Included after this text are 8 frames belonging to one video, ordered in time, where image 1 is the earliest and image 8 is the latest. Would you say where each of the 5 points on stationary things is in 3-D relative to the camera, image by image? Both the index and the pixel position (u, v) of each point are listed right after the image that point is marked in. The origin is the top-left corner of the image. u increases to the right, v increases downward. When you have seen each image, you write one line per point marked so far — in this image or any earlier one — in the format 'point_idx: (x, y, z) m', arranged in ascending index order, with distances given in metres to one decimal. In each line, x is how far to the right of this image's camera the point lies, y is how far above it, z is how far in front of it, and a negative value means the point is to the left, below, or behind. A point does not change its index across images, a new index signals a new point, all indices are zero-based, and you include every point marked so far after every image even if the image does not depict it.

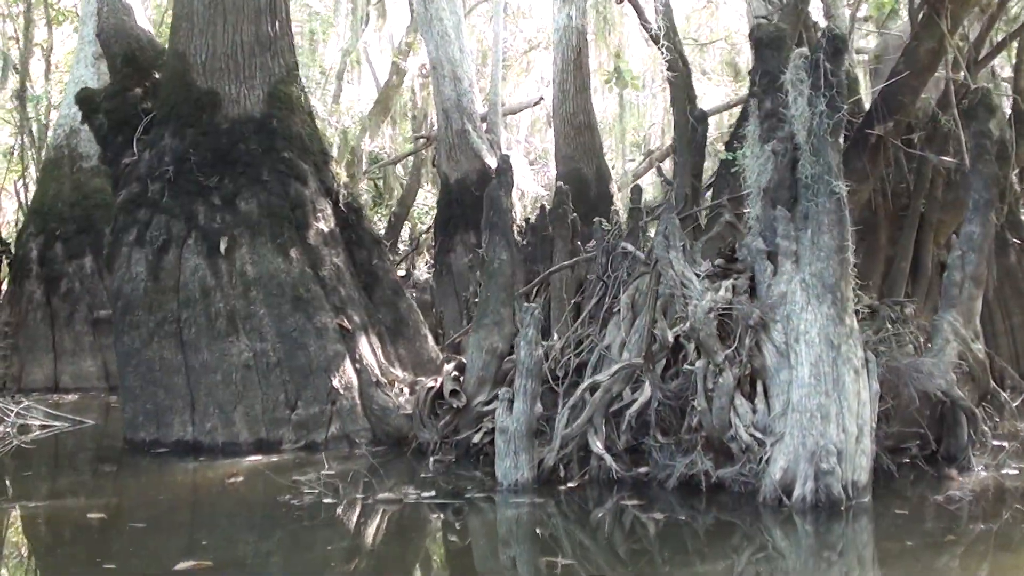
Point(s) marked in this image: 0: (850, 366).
0: (+2.0, -0.5, +6.9) m
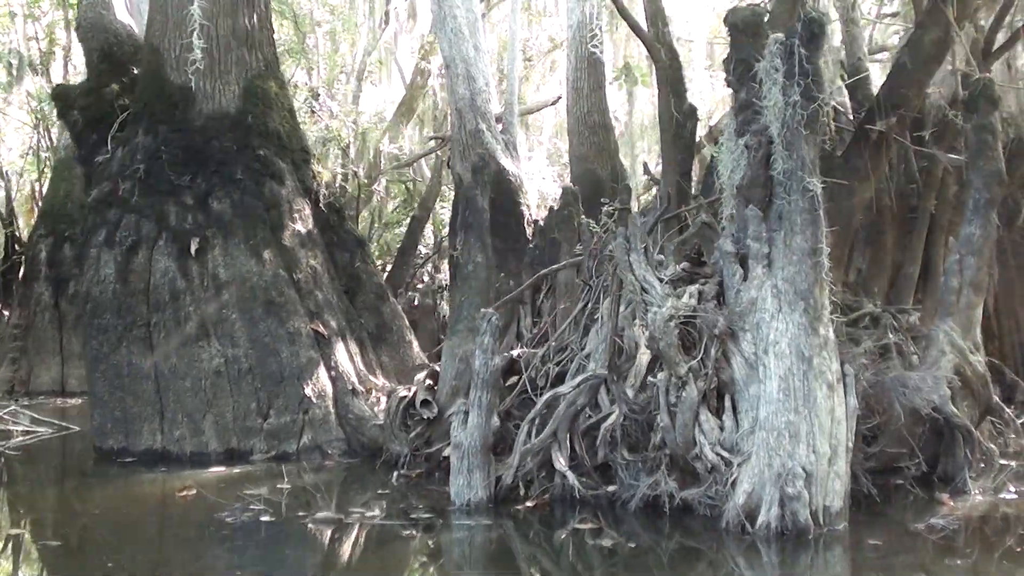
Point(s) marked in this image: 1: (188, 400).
0: (+1.7, -0.5, +6.3) m
1: (-2.8, -1.0, +10.2) m
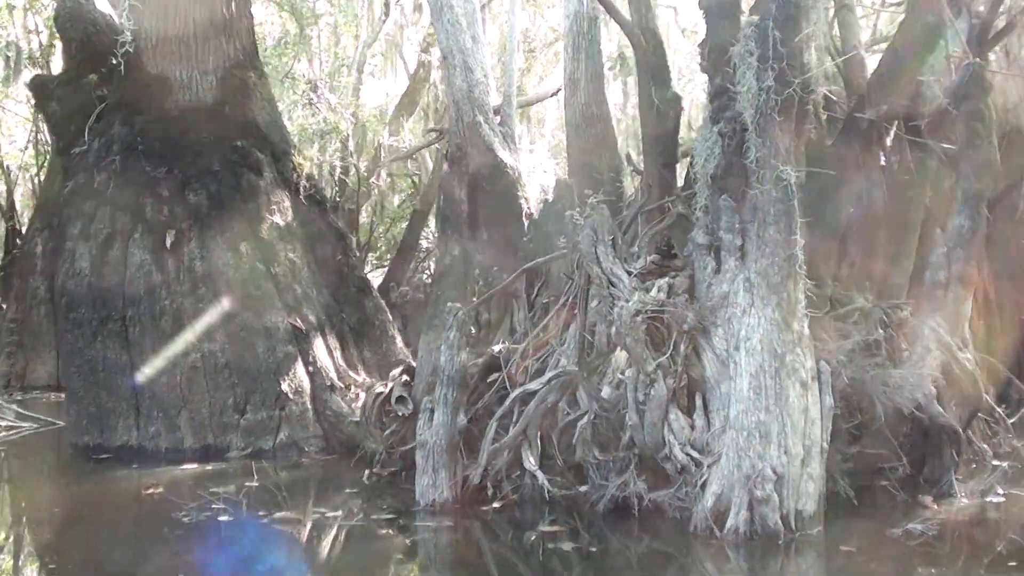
0: (+1.5, -0.5, +6.0) m
1: (-3.0, -0.9, +9.9) m
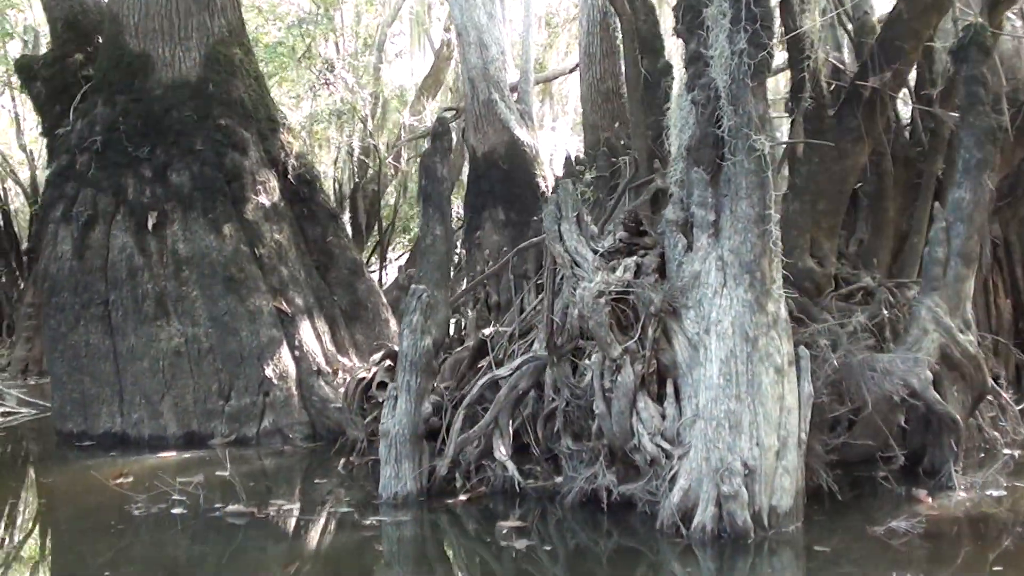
0: (+1.2, -0.4, +5.6) m
1: (-3.0, -0.8, +9.7) m
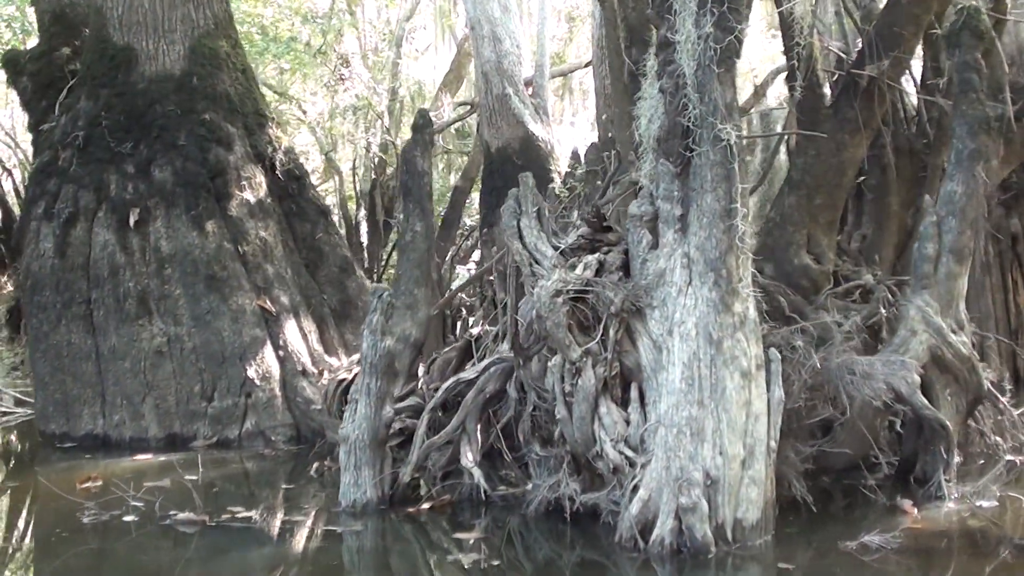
0: (+1.0, -0.4, +5.3) m
1: (-3.1, -0.8, +9.5) m
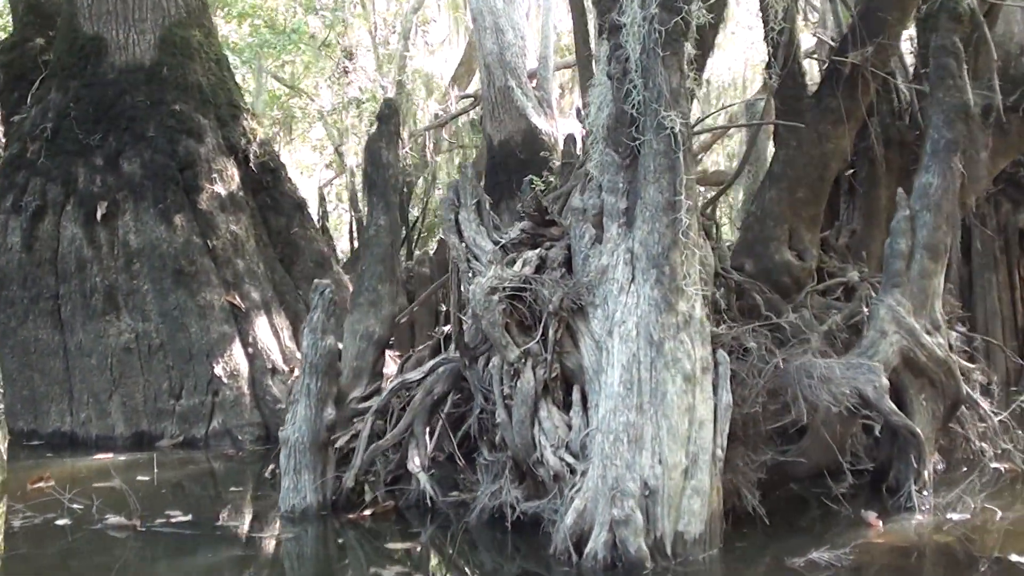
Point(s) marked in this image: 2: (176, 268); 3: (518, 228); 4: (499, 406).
0: (+0.7, -0.4, +5.0) m
1: (-3.3, -0.7, +9.3) m
2: (-2.7, +0.2, +9.4) m
3: (+0.1, +0.3, +6.1) m
4: (0.0, -0.6, +5.6) m
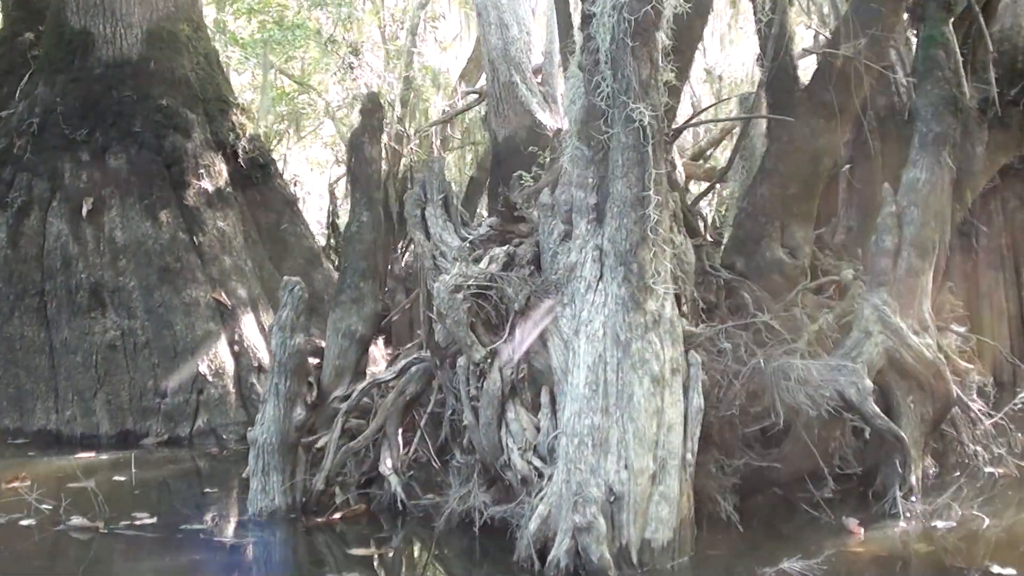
0: (+0.5, -0.4, +4.8) m
1: (-3.4, -0.7, +9.2) m
2: (-2.8, +0.2, +9.3) m
3: (0.0, +0.3, +5.9) m
4: (-0.2, -0.6, +5.5) m
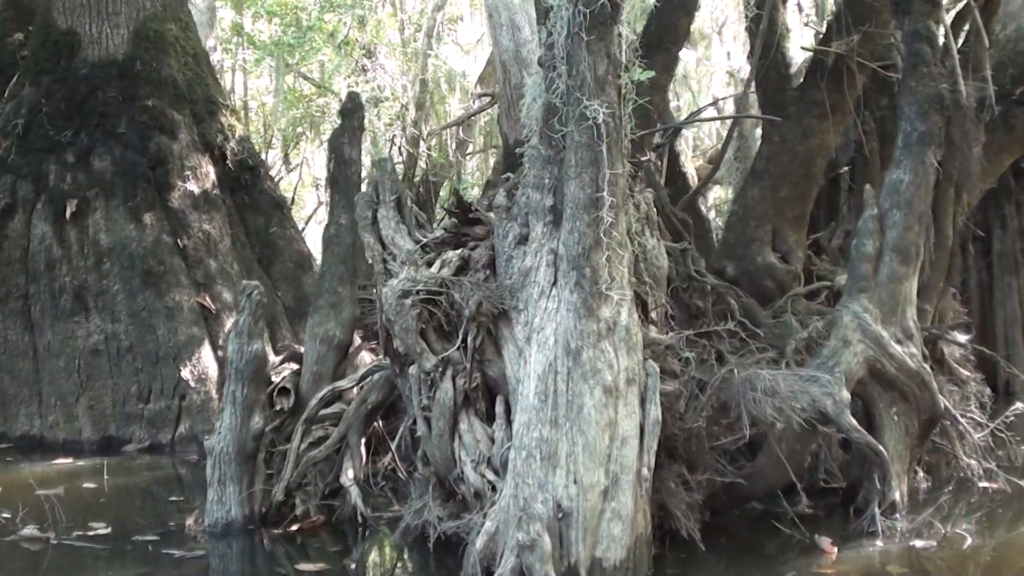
0: (+0.3, -0.4, +4.5) m
1: (-3.5, -0.7, +9.0) m
2: (-2.9, +0.2, +9.1) m
3: (-0.2, +0.3, +5.7) m
4: (-0.4, -0.6, +5.3) m
